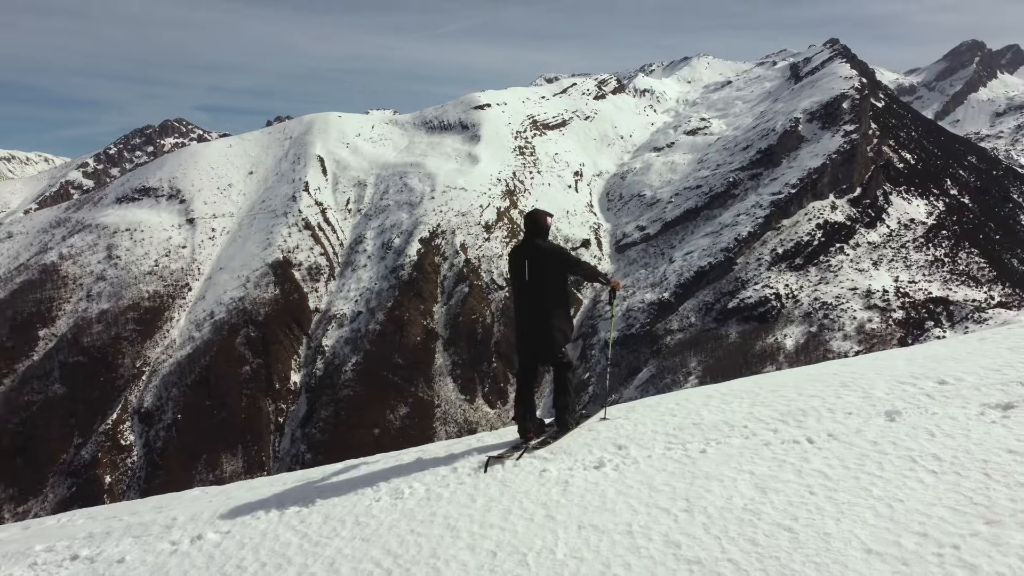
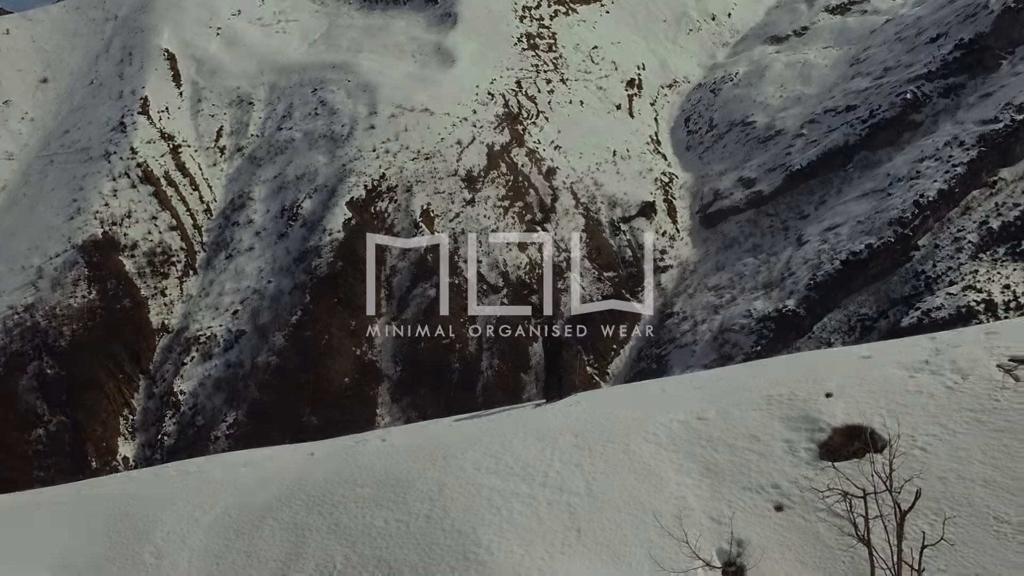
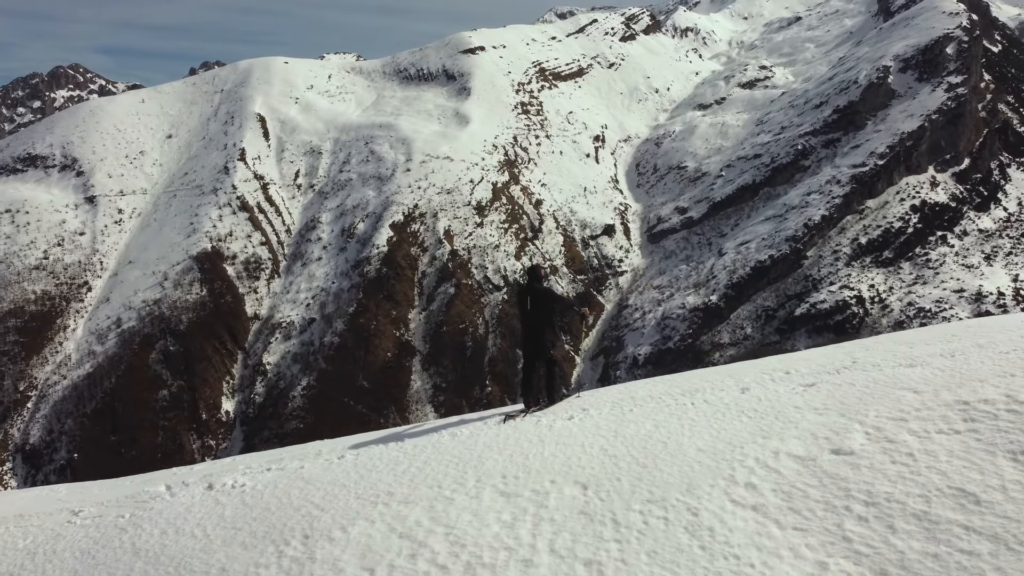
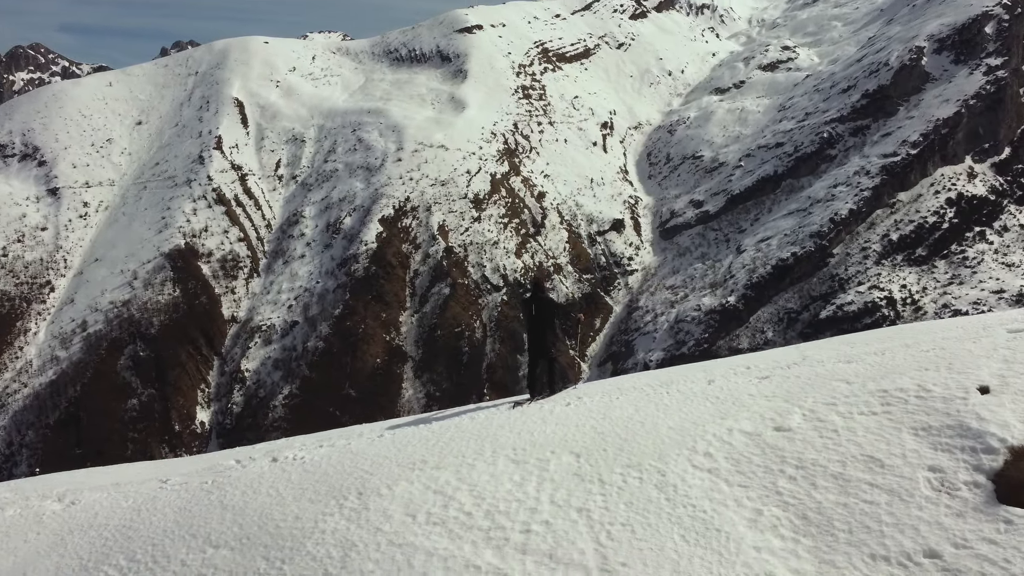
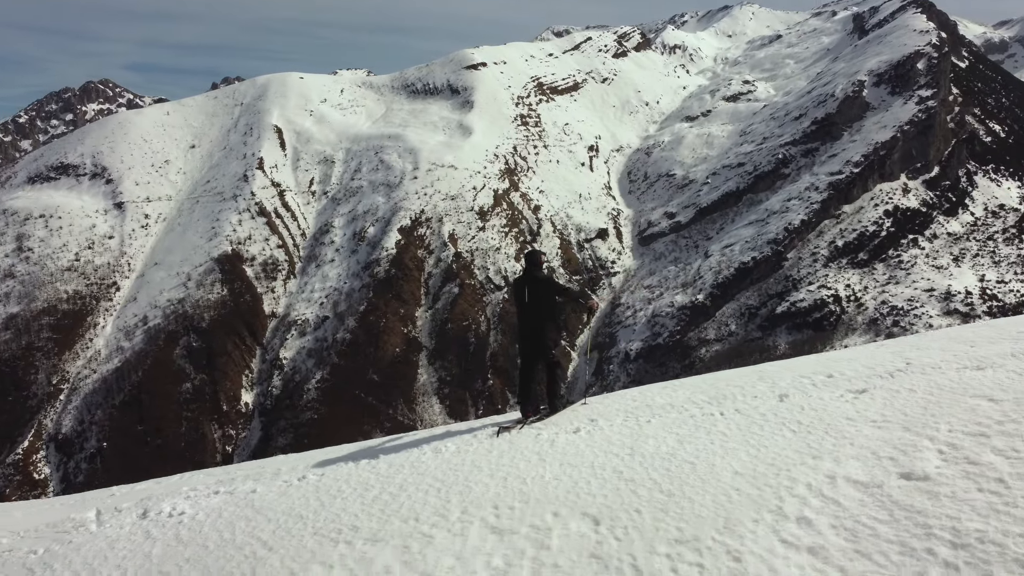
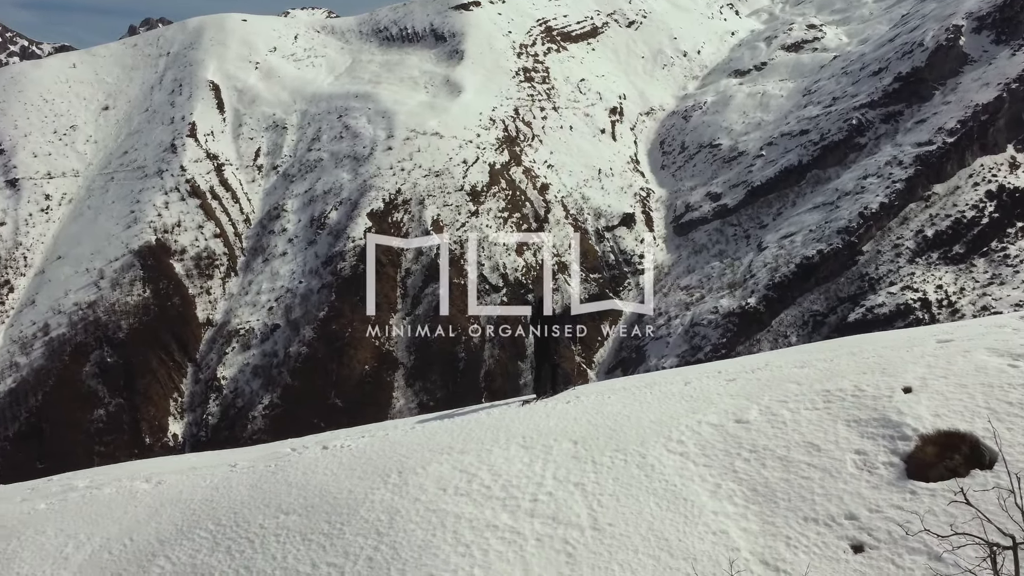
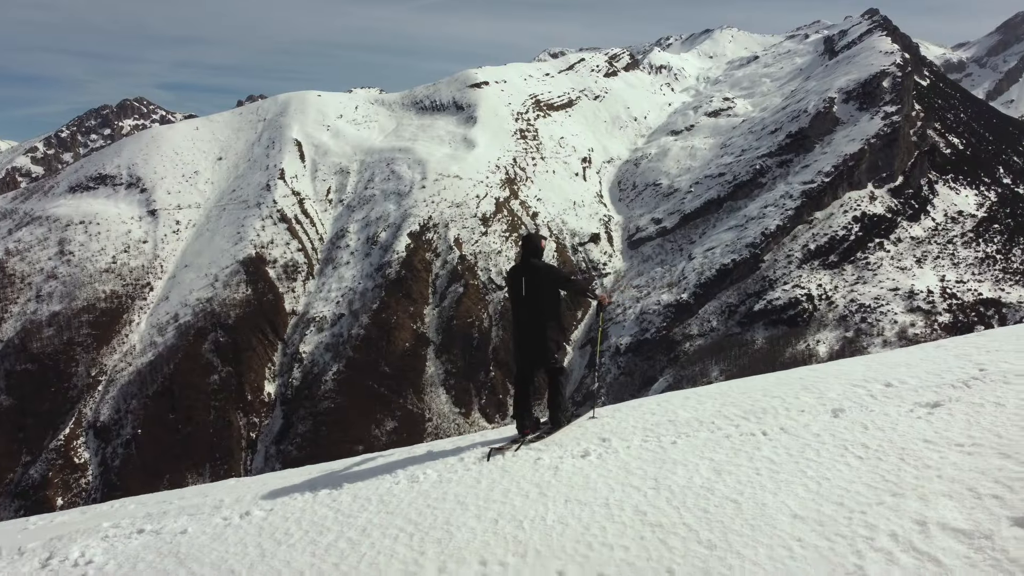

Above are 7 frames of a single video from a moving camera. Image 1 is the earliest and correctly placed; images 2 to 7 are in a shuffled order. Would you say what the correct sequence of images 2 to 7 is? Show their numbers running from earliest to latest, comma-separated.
7, 5, 3, 4, 6, 2
